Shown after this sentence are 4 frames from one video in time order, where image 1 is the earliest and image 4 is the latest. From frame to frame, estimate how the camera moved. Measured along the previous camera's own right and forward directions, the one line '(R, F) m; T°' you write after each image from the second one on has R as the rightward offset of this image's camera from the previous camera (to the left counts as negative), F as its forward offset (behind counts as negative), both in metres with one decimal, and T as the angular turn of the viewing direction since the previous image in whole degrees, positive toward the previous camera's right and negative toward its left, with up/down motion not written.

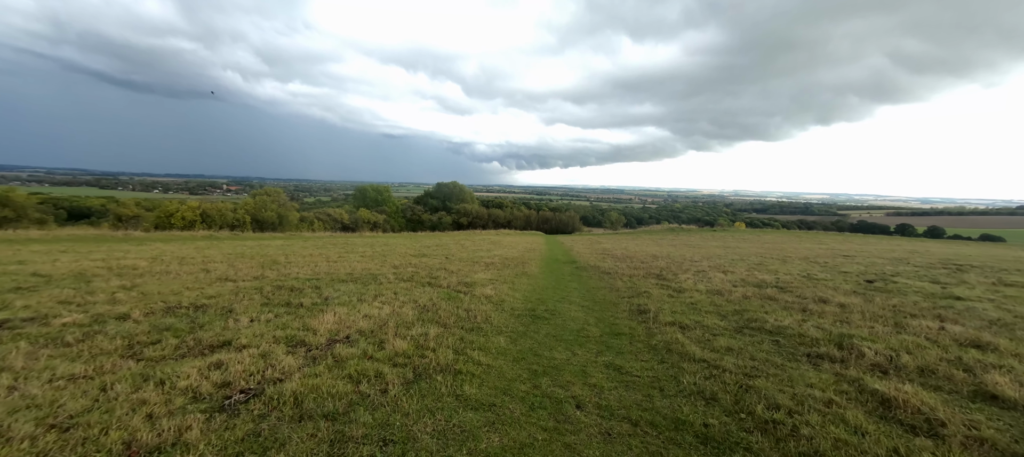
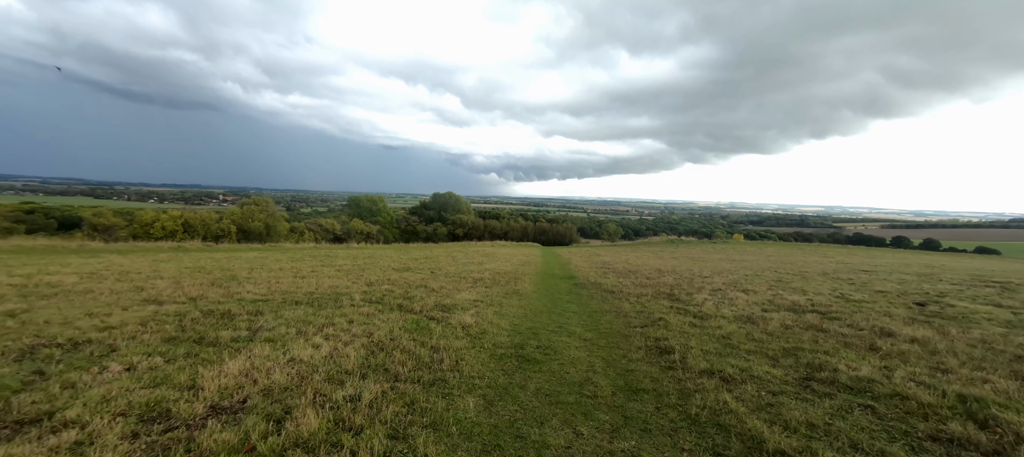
(+0.3, +2.6) m; 0°
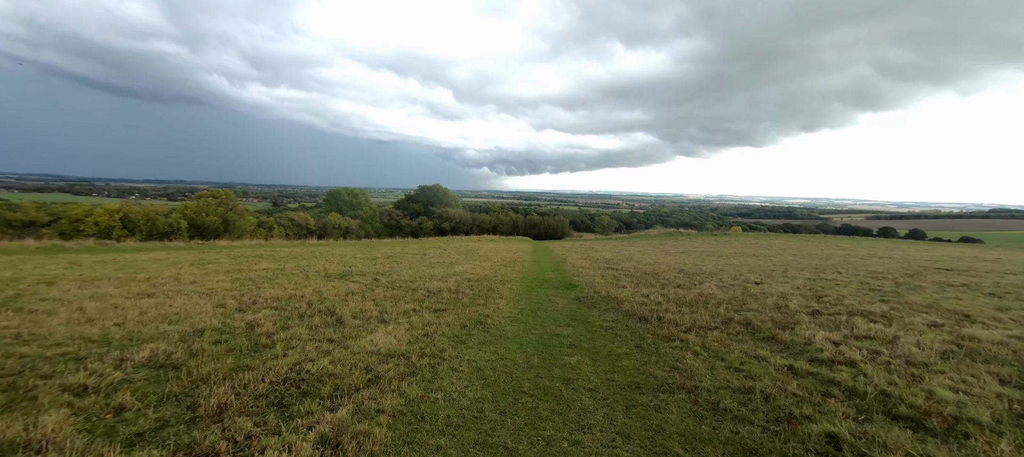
(+0.8, +7.4) m; +1°
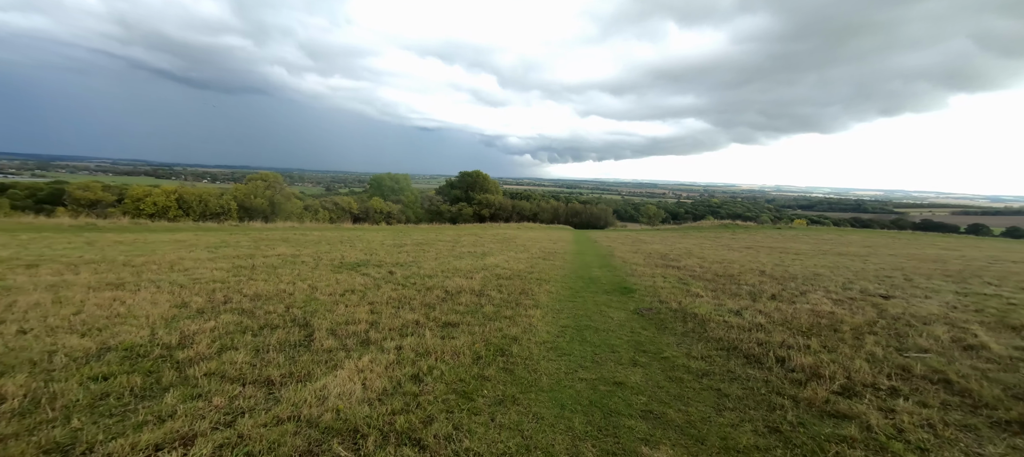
(0.0, +3.4) m; -6°
